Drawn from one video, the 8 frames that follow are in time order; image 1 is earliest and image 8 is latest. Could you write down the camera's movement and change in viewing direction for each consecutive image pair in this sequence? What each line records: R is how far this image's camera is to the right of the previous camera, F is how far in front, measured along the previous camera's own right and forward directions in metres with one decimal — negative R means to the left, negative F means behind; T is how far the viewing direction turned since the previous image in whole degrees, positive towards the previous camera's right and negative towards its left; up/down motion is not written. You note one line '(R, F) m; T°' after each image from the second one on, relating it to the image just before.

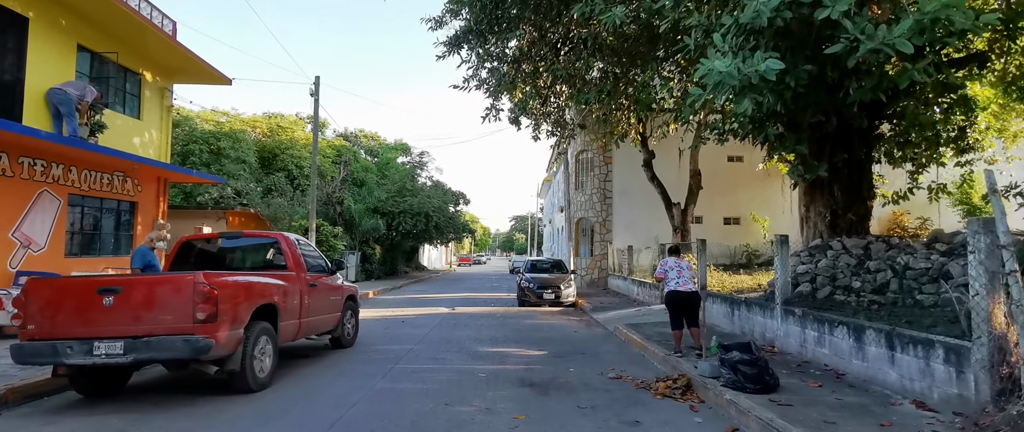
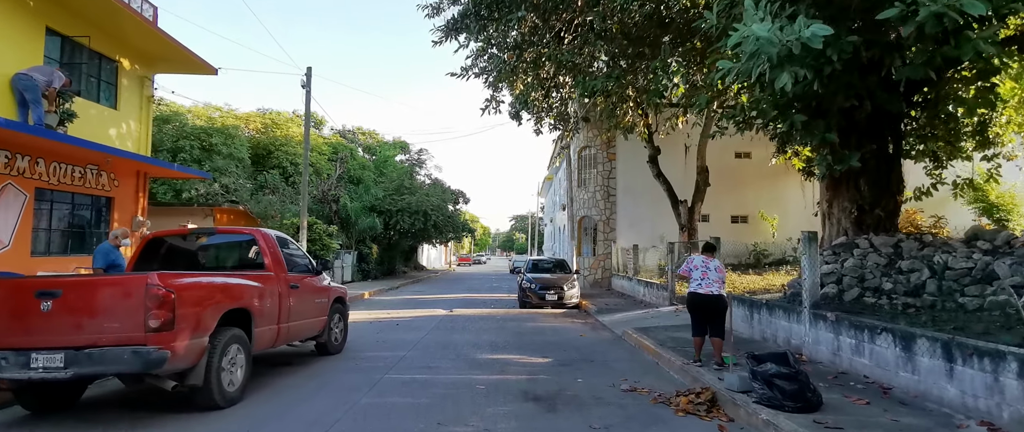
(0.0, +0.8) m; 0°
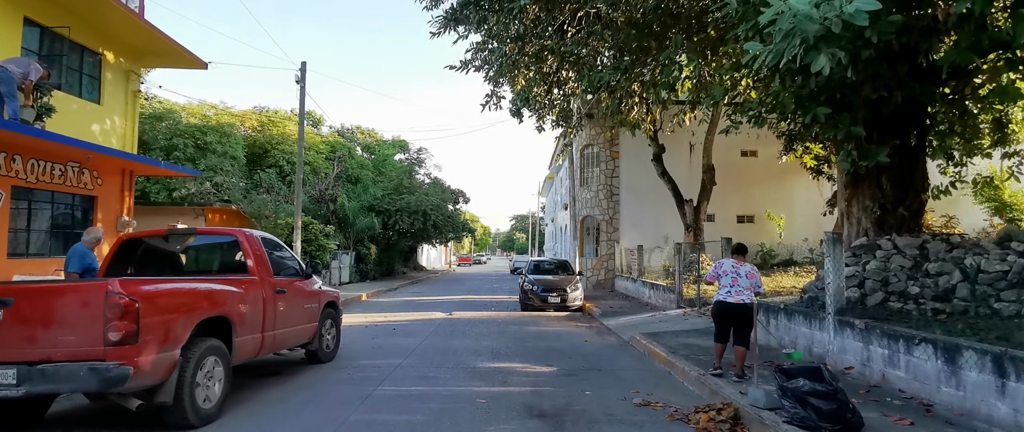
(0.0, +0.5) m; 0°
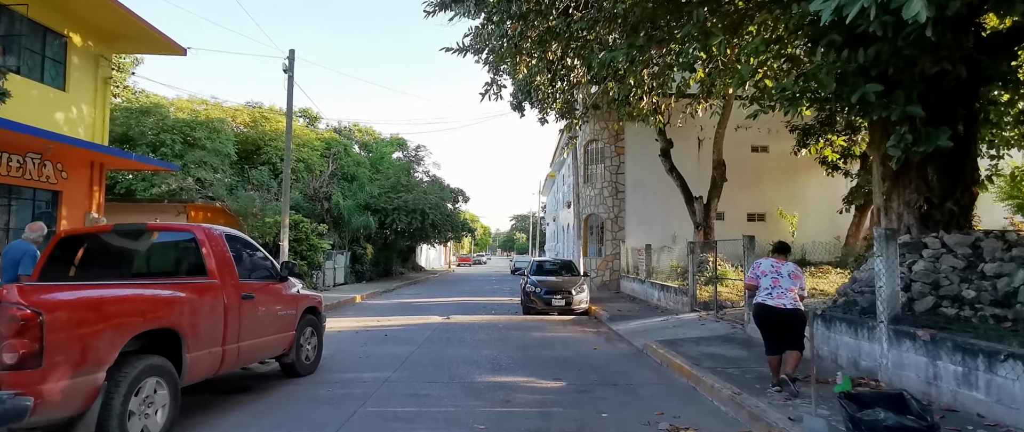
(0.0, +0.9) m; 0°
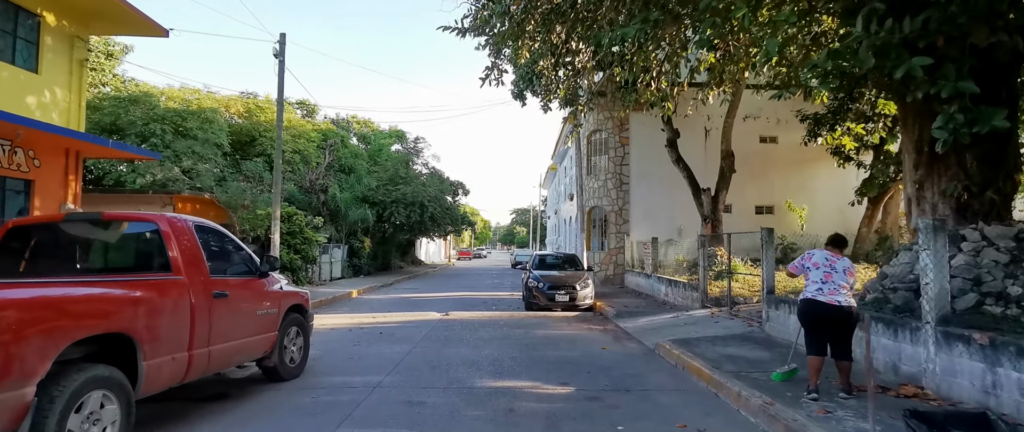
(0.0, +0.6) m; 0°
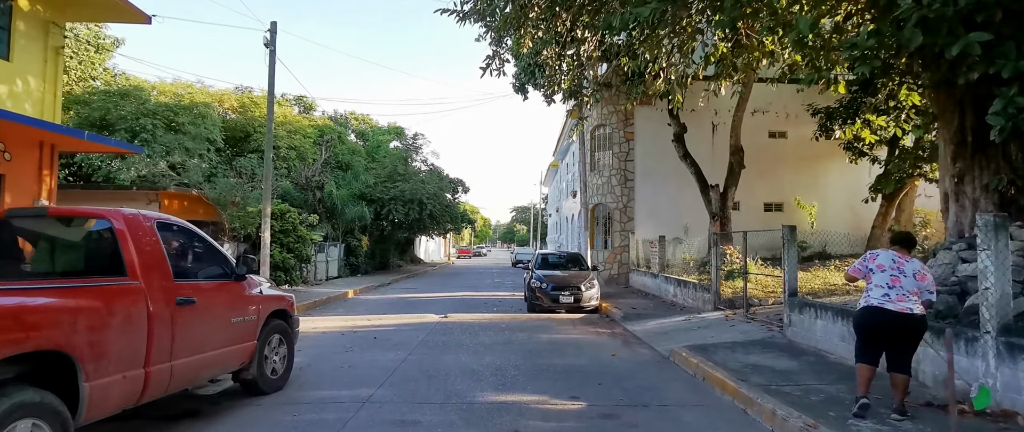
(0.0, +0.6) m; 0°
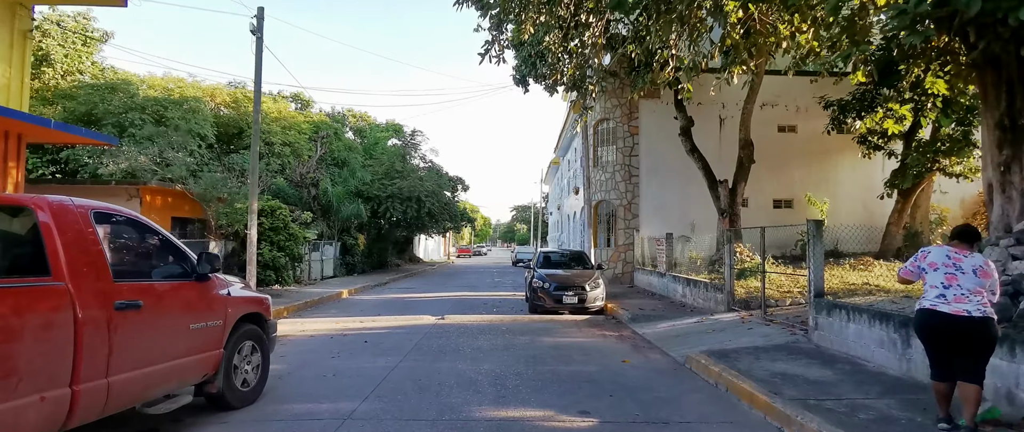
(0.0, +0.7) m; 0°
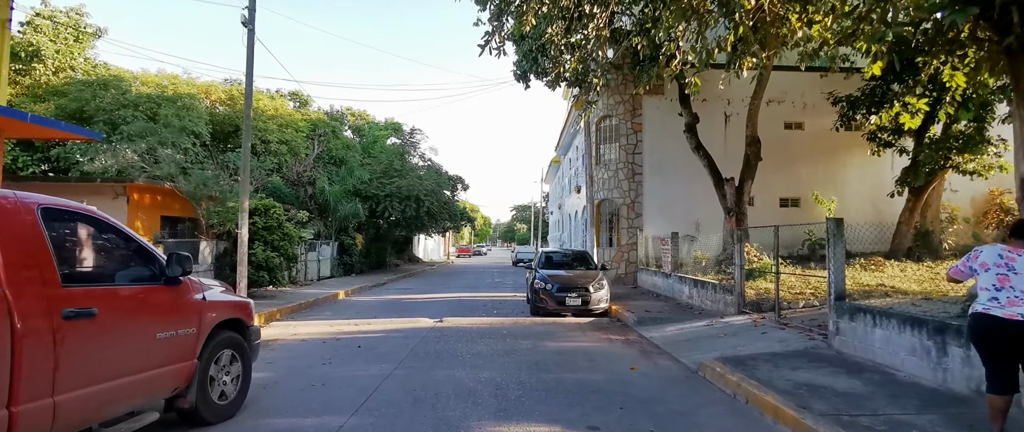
(0.0, +0.5) m; 0°
